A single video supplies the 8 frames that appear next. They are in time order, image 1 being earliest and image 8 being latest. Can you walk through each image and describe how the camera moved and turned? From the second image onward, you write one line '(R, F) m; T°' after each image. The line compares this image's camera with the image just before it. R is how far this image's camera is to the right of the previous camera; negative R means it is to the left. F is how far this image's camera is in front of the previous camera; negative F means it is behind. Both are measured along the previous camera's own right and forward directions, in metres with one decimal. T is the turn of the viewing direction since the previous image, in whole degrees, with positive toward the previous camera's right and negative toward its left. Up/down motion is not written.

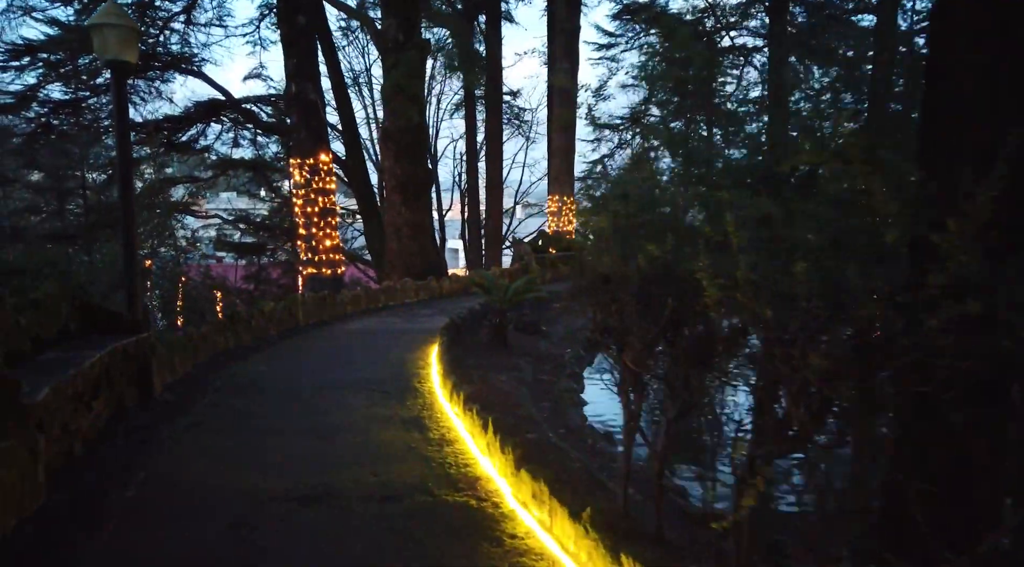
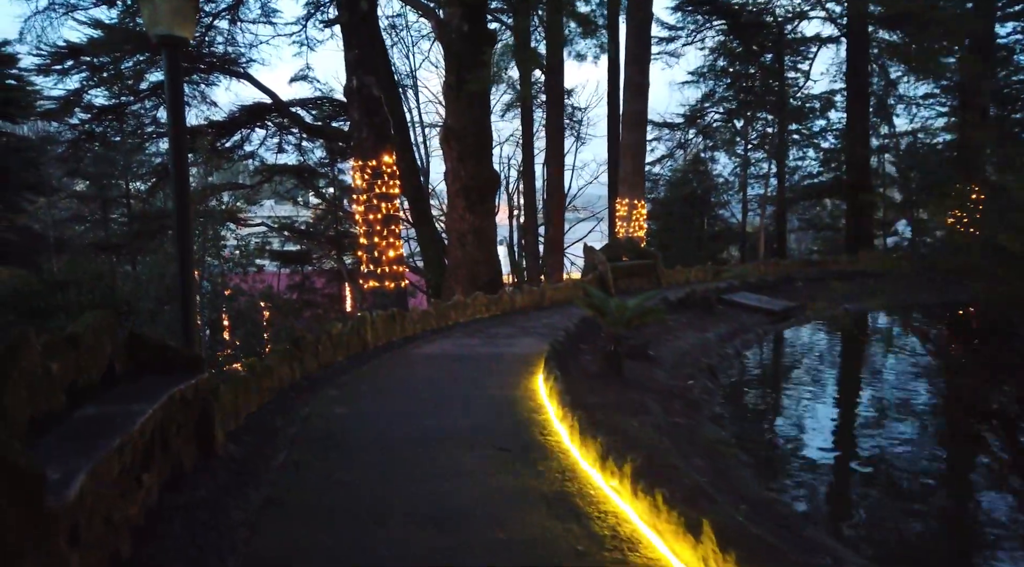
(-0.7, +1.3) m; -2°
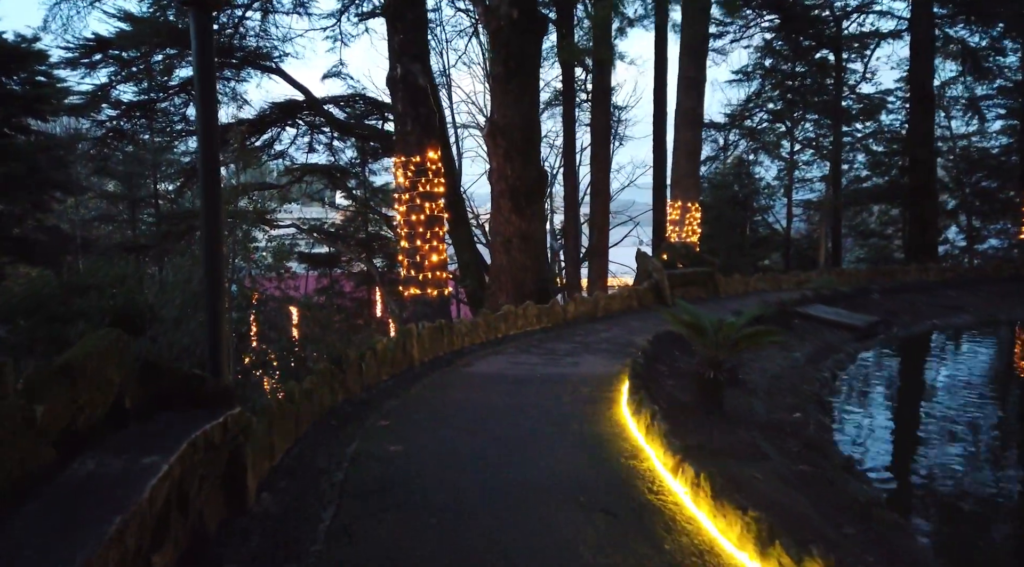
(-0.4, +1.1) m; -2°
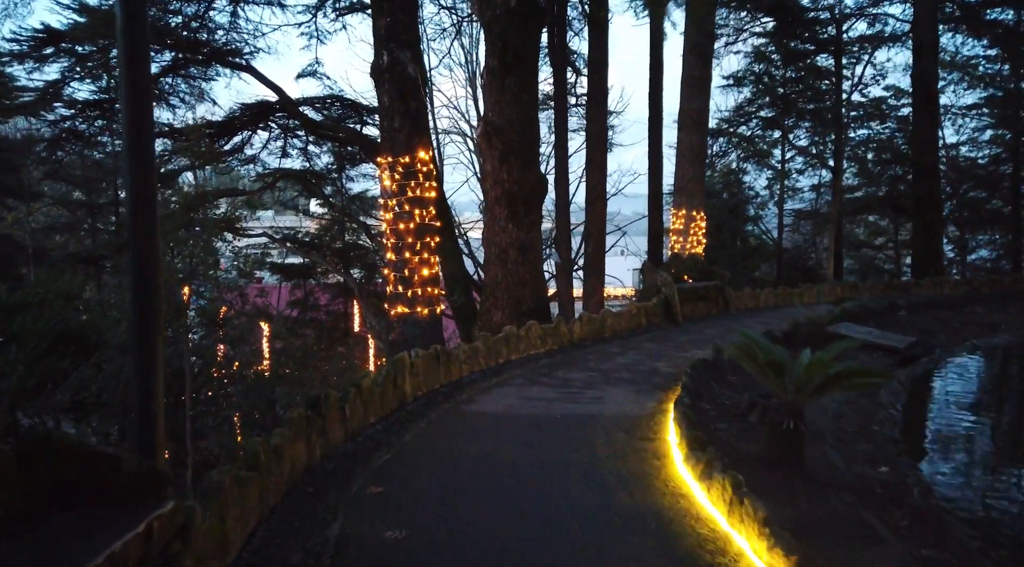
(-0.3, +1.3) m; +2°
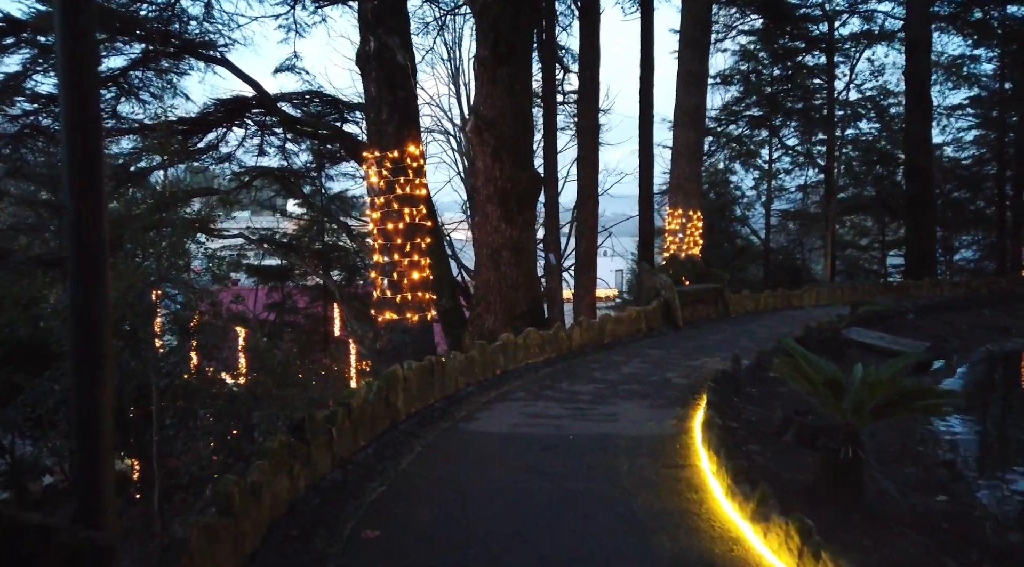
(-0.2, +0.7) m; +1°
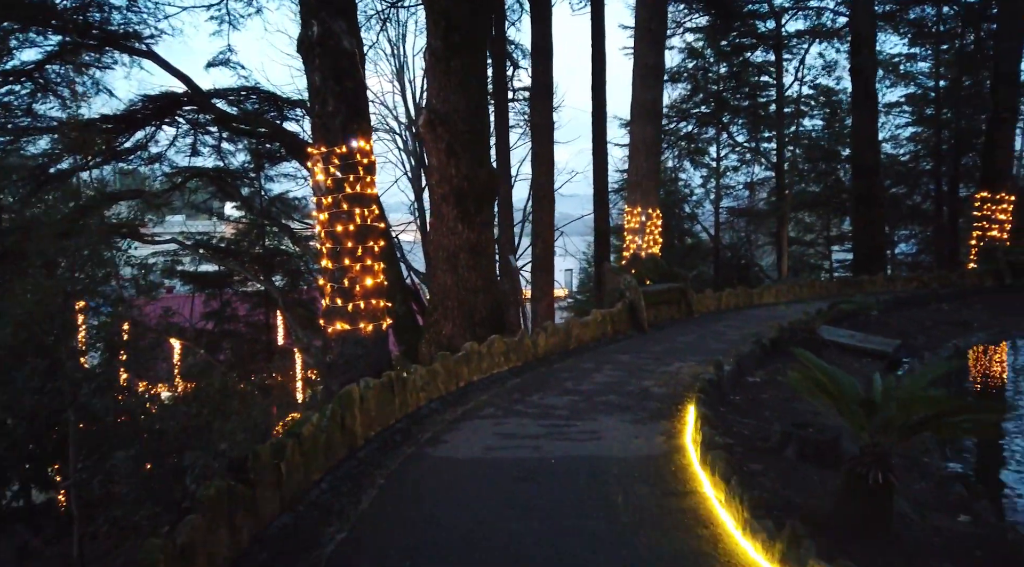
(-0.2, +0.7) m; +4°
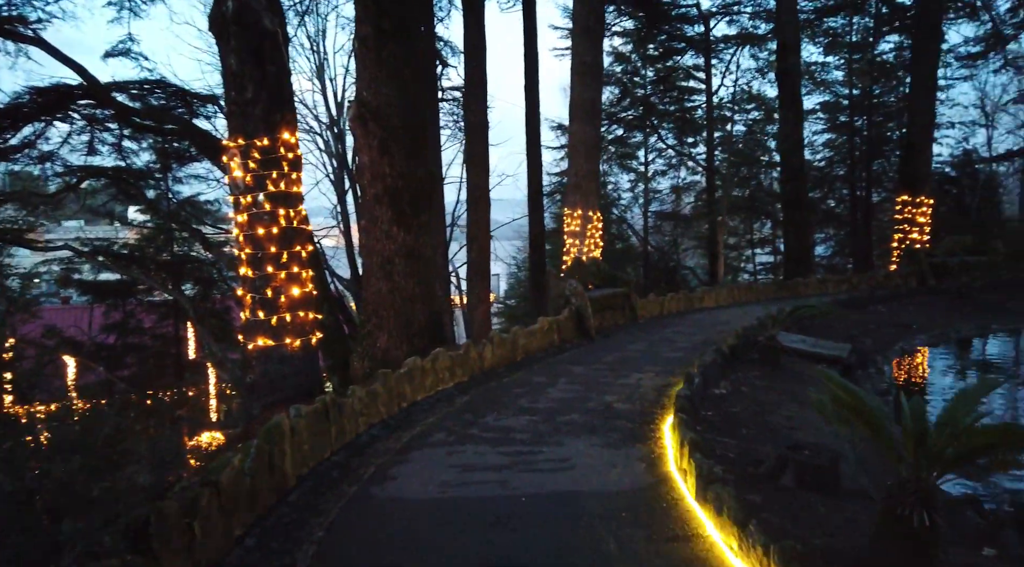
(-0.2, +0.8) m; +5°
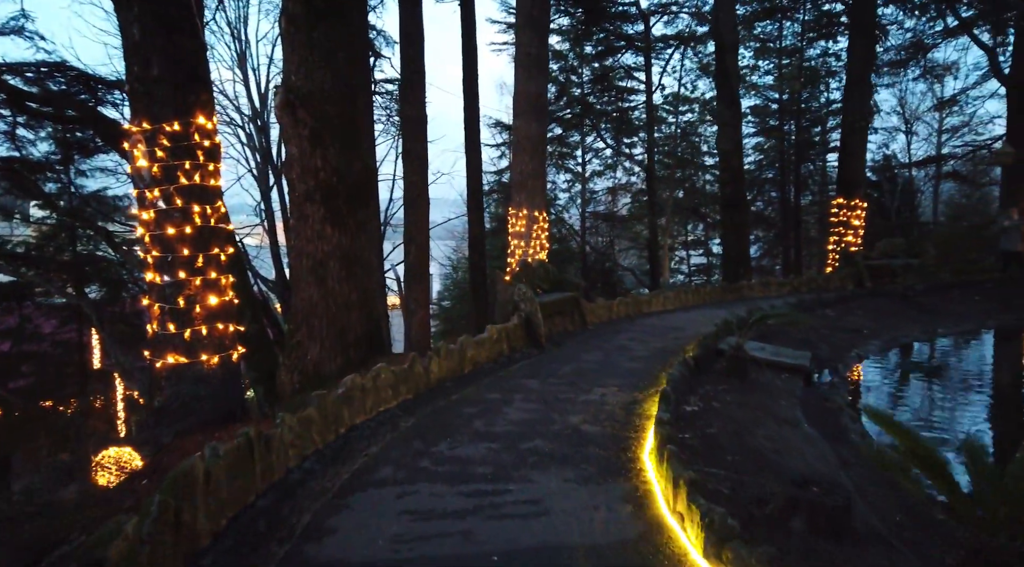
(-0.2, +0.8) m; +5°
